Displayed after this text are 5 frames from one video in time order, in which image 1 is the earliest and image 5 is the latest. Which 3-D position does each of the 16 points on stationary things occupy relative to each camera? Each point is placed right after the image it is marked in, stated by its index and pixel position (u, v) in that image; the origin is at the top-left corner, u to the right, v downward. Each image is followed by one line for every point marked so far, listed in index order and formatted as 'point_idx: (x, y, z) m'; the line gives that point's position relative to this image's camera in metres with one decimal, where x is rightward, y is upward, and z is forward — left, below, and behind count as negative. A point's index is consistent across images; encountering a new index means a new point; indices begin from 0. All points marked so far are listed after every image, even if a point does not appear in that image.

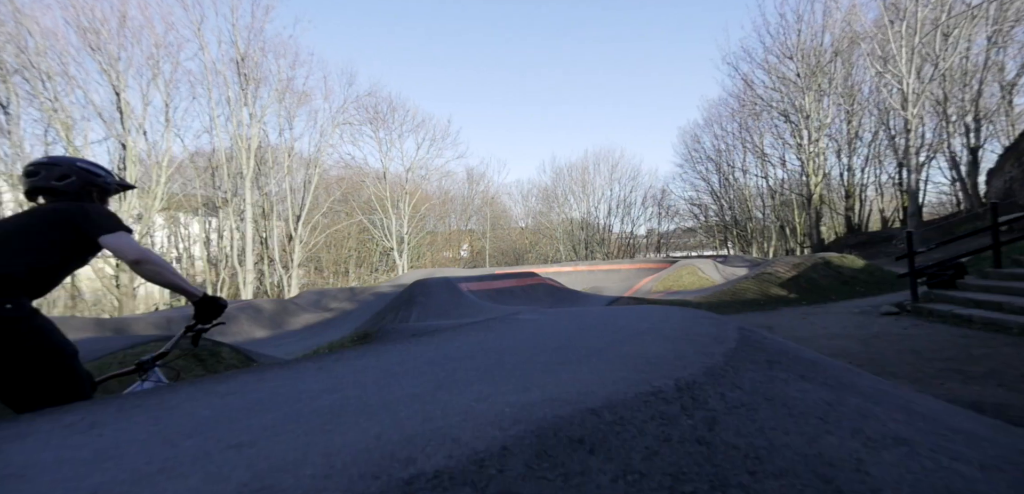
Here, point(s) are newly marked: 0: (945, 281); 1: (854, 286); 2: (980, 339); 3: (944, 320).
0: (+6.7, -0.5, +8.8) m
1: (+7.7, -0.9, +12.9) m
2: (+5.3, -1.0, +6.5) m
3: (+5.9, -1.0, +7.8) m
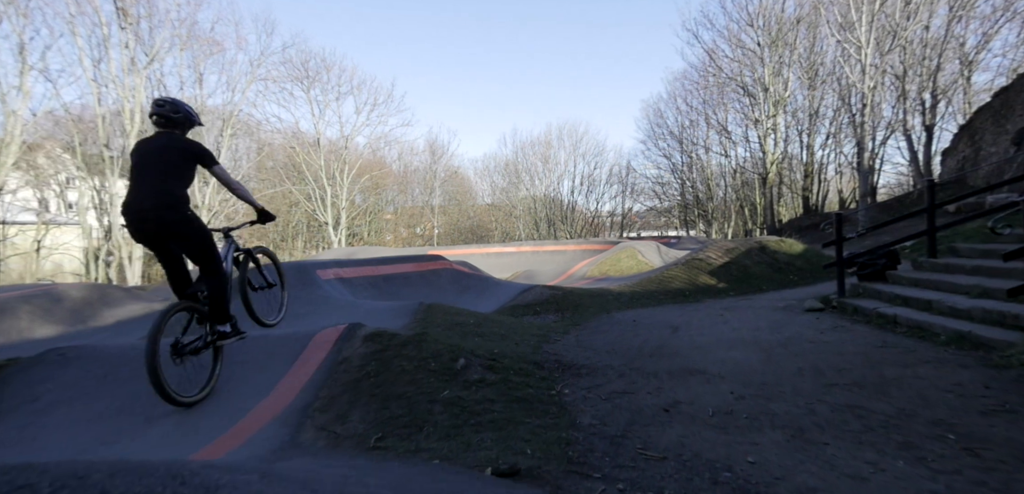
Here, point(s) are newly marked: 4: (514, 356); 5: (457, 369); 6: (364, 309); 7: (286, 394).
0: (+4.9, -0.3, +7.6) m
1: (+5.7, -0.6, +11.8) m
2: (+3.6, -0.9, +5.3) m
3: (+4.1, -0.8, +6.6) m
4: (0.0, -1.1, +5.5) m
5: (-0.4, -0.8, +4.0) m
6: (-1.8, -0.8, +6.9) m
7: (-1.4, -0.9, +3.5) m
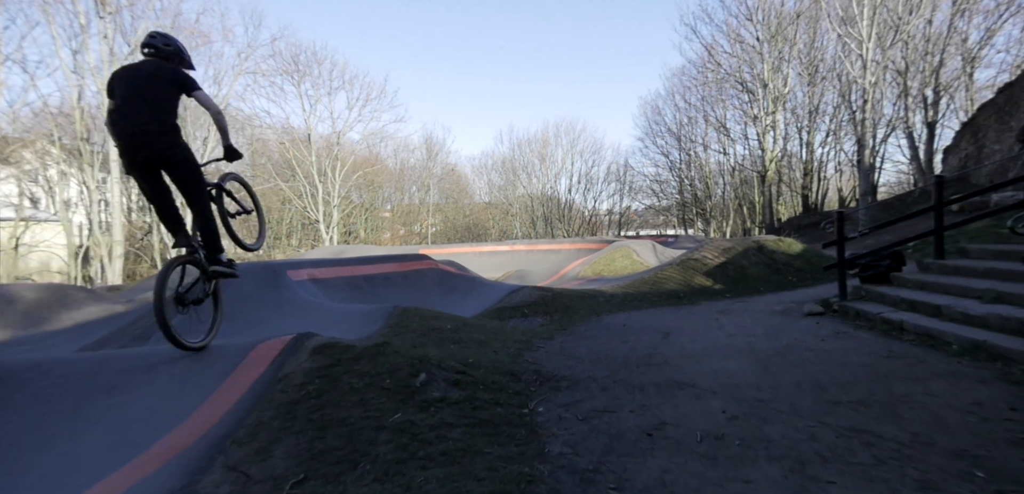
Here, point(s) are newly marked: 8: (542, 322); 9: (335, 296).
0: (+4.7, -0.3, +7.2) m
1: (+5.5, -0.6, +11.3) m
2: (+3.4, -0.9, +4.8) m
3: (+3.9, -0.9, +6.2) m
4: (-0.2, -1.1, +5.0) m
5: (-0.6, -0.9, +3.6) m
6: (-2.0, -0.8, +6.4) m
7: (-1.6, -0.9, +3.0) m
8: (+0.5, -1.1, +8.7) m
9: (-2.7, -0.8, +8.8) m
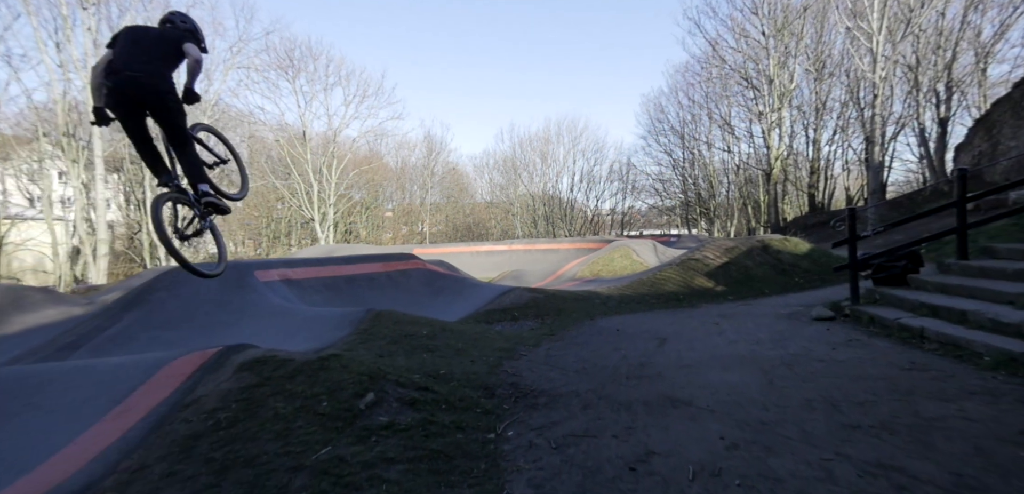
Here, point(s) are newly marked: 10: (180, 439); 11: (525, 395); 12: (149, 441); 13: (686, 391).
0: (+4.5, -0.3, +6.6) m
1: (+5.3, -0.5, +10.8) m
2: (+3.1, -0.9, +4.3) m
3: (+3.7, -0.9, +5.6) m
4: (-0.4, -1.1, +4.5) m
5: (-0.8, -0.8, +3.0) m
6: (-2.2, -0.7, +5.9) m
7: (-1.8, -0.9, +2.5) m
8: (+0.3, -1.1, +8.1) m
9: (-2.9, -0.8, +8.3) m
10: (-1.4, -0.8, +2.5) m
11: (+0.1, -1.1, +4.3) m
12: (-1.6, -0.8, +2.5) m
13: (+1.3, -1.1, +4.3) m
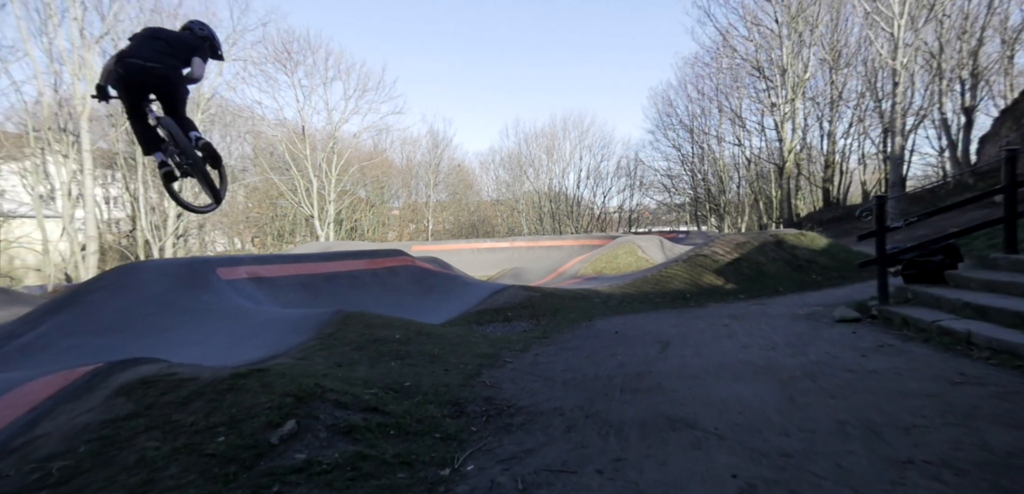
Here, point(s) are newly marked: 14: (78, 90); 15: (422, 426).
0: (+4.3, -0.3, +5.9) m
1: (+5.3, -0.5, +10.0) m
2: (+3.0, -0.9, +3.5) m
3: (+3.6, -0.8, +4.9) m
4: (-0.6, -1.0, +3.8) m
5: (-1.0, -0.8, +2.4) m
6: (-2.4, -0.7, +5.3) m
7: (-2.0, -0.8, +1.8) m
8: (+0.2, -1.1, +7.4) m
9: (-3.0, -0.7, +7.6) m
10: (-1.6, -0.8, +1.8) m
11: (-0.1, -1.1, +3.7) m
12: (-1.8, -0.8, +1.8) m
13: (+1.2, -1.0, +3.7) m
14: (-13.4, +4.8, +17.5) m
15: (-0.5, -1.0, +3.1) m
